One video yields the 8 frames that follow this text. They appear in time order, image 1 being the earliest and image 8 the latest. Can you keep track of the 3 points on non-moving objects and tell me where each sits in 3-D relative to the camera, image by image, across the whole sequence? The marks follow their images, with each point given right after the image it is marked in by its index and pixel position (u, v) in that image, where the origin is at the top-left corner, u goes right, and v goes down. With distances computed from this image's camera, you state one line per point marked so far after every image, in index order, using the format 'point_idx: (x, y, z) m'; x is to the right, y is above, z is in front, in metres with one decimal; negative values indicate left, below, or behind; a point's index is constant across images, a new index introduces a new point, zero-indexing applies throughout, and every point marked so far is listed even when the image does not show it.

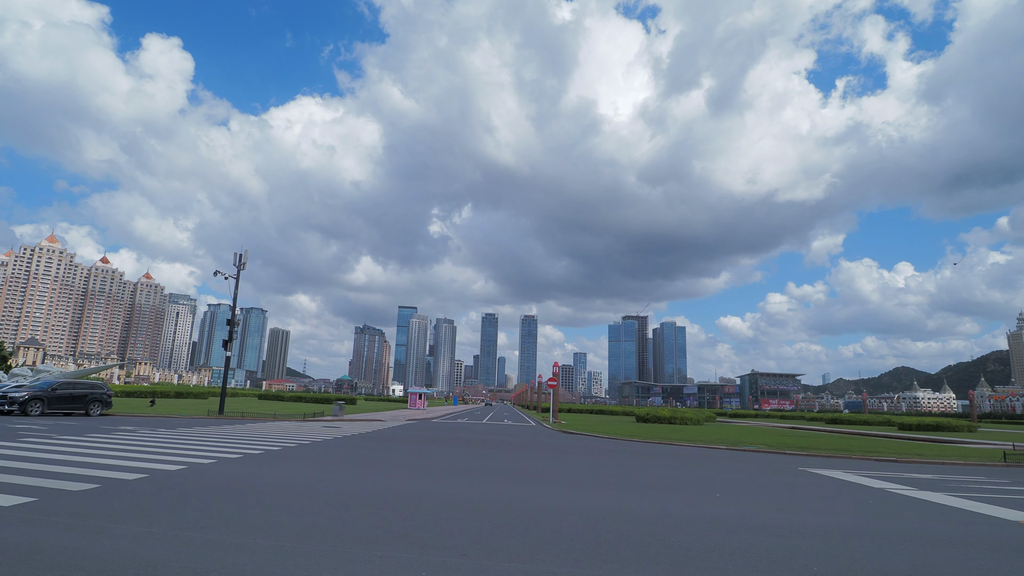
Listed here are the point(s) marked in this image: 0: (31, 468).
0: (-7.4, -2.8, +8.3) m
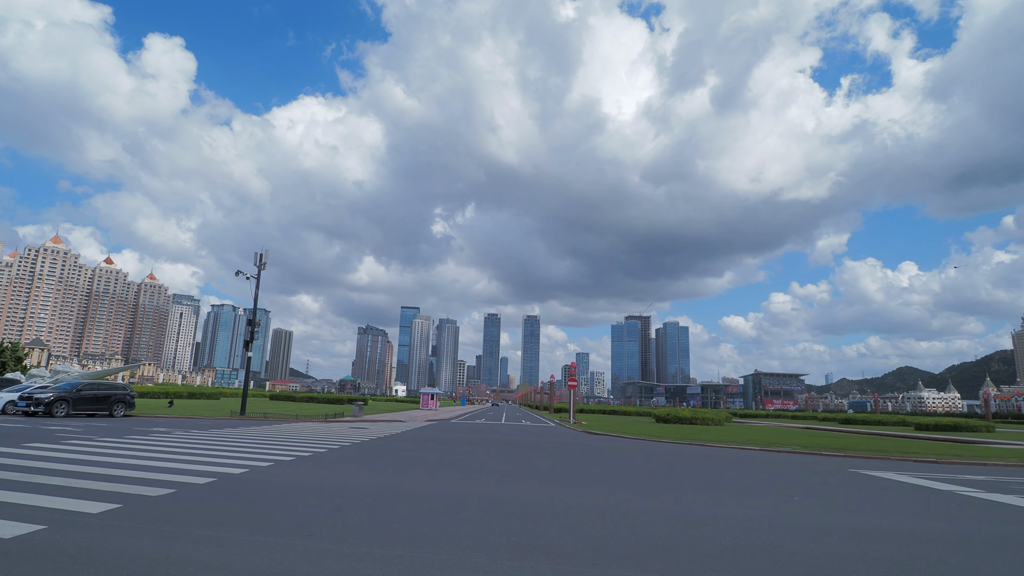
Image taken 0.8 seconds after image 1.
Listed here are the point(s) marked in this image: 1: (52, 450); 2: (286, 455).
0: (-6.2, -2.7, +7.8) m
1: (-8.6, -3.1, +9.7) m
2: (-4.9, -3.6, +11.3) m
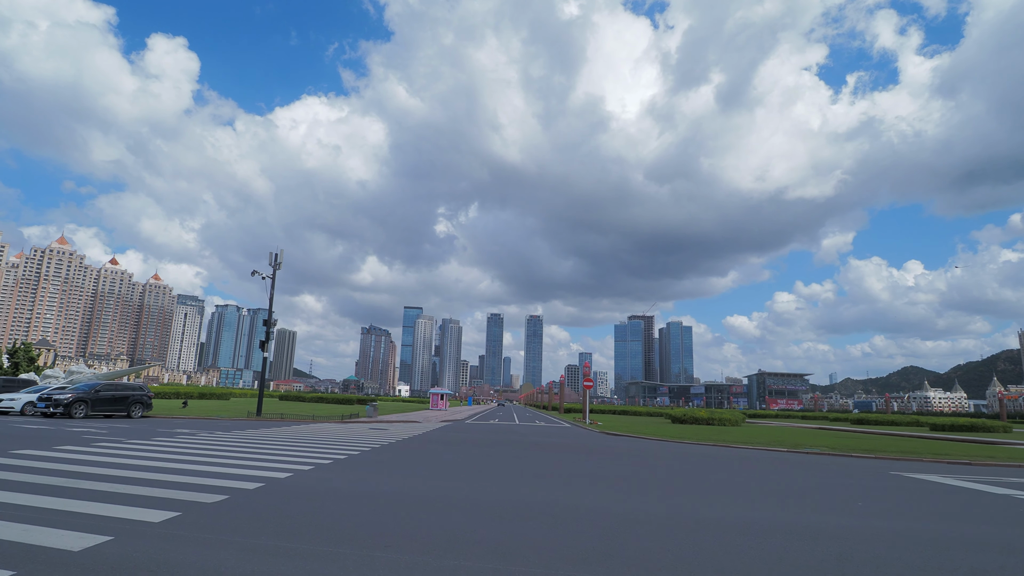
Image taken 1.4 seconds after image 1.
0: (-5.4, -2.7, +7.5) m
1: (-7.8, -3.0, +9.4) m
2: (-4.0, -3.6, +11.0) m
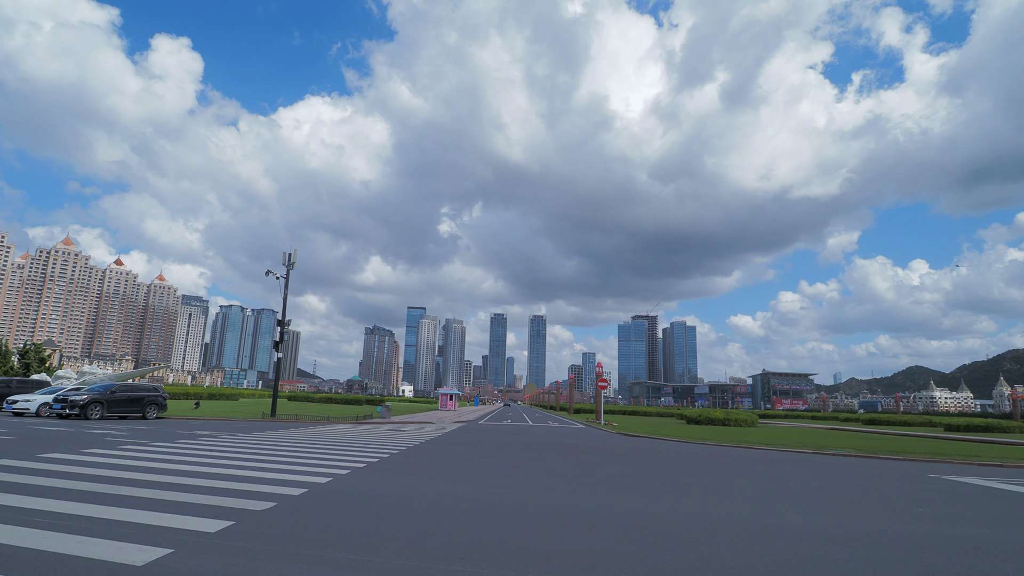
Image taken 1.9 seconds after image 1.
0: (-4.6, -2.7, +7.2) m
1: (-7.0, -3.0, +9.1) m
2: (-3.2, -3.5, +10.7) m
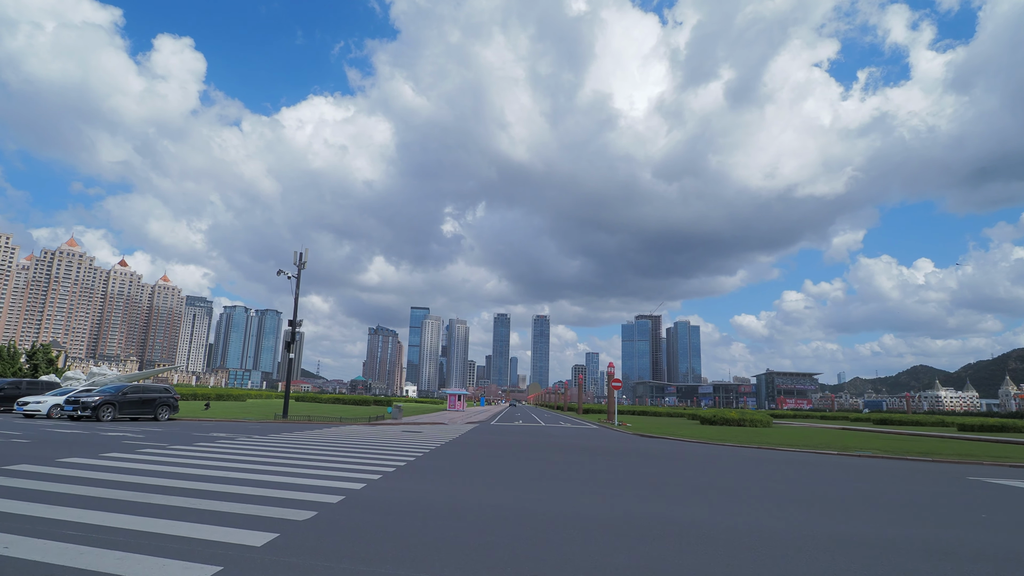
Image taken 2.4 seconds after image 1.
0: (-4.0, -2.6, +6.8) m
1: (-6.4, -2.9, +8.7) m
2: (-2.6, -3.5, +10.2) m
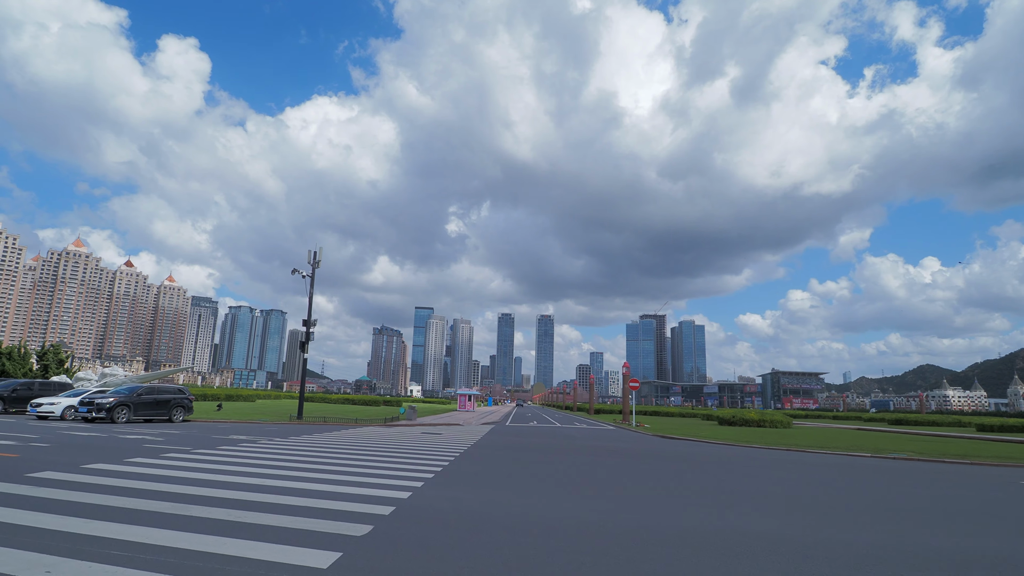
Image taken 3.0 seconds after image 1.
0: (-3.2, -2.5, +6.3) m
1: (-5.6, -2.9, +8.2) m
2: (-1.8, -3.4, +9.7) m
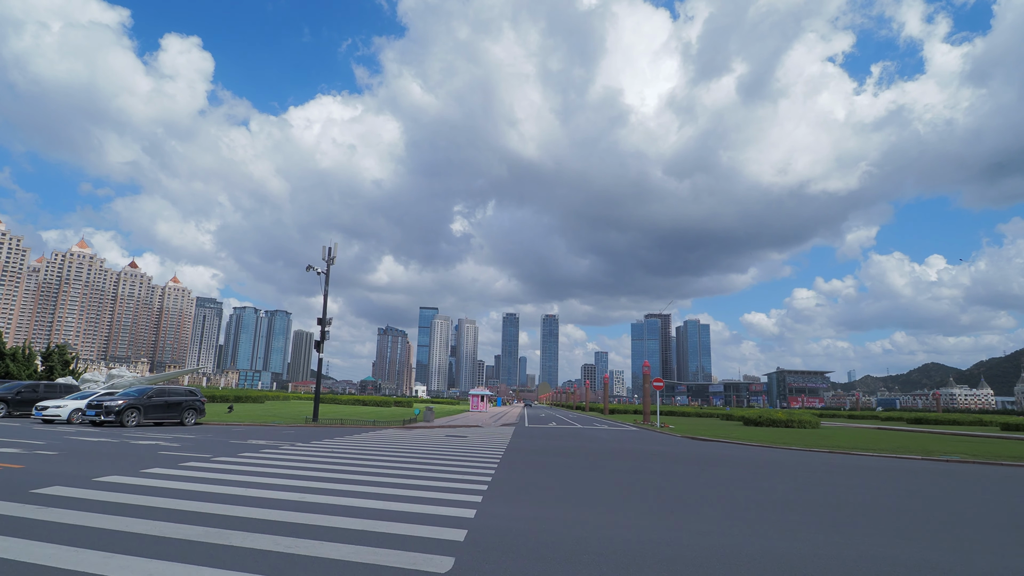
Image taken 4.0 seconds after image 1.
0: (-2.3, -2.3, +5.3) m
1: (-4.7, -2.7, +7.2) m
2: (-0.9, -3.2, +8.7) m
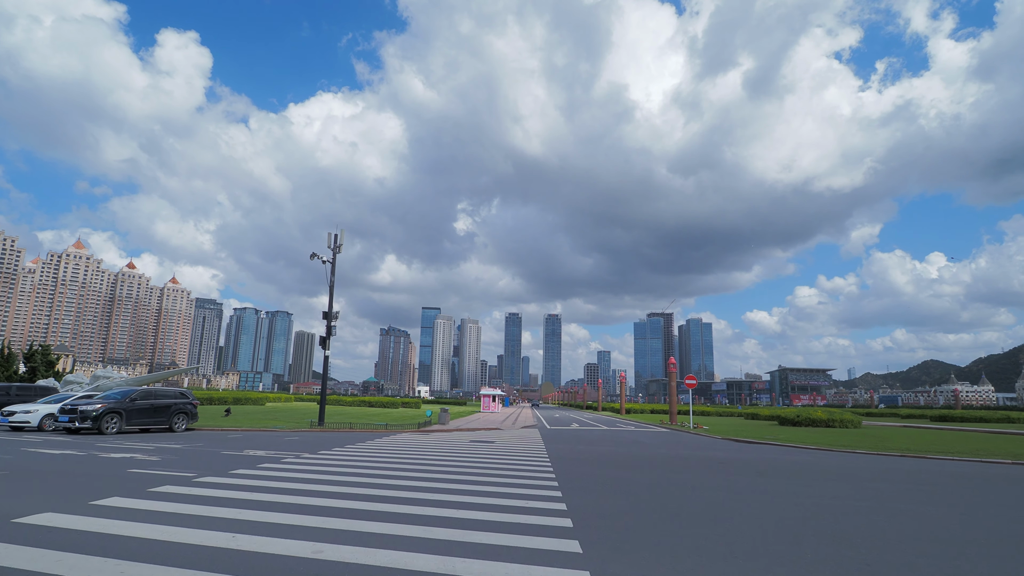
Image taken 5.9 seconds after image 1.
0: (-1.3, -1.9, +3.1) m
1: (-3.6, -2.3, +5.1) m
2: (+0.2, -2.8, +6.6) m
